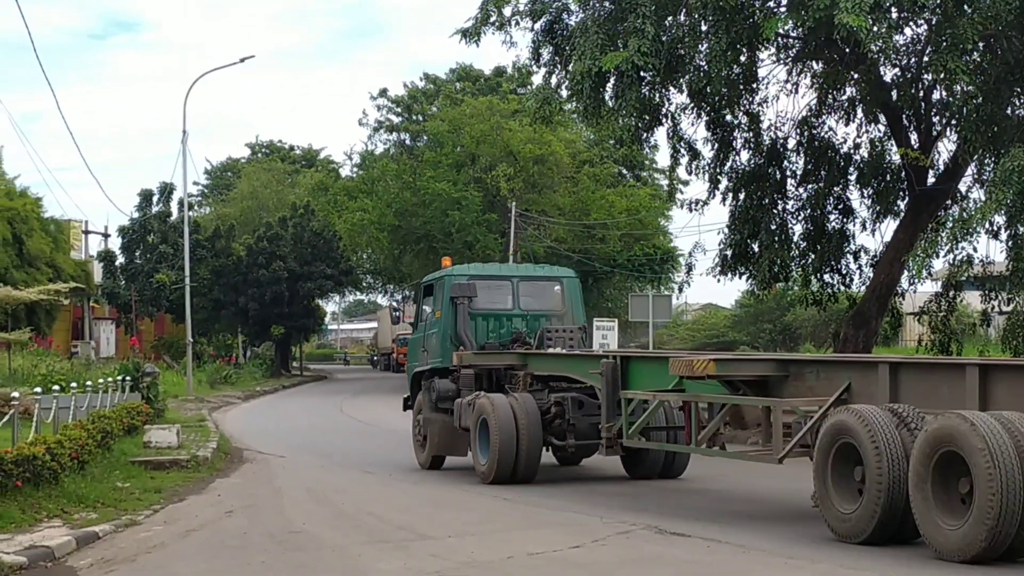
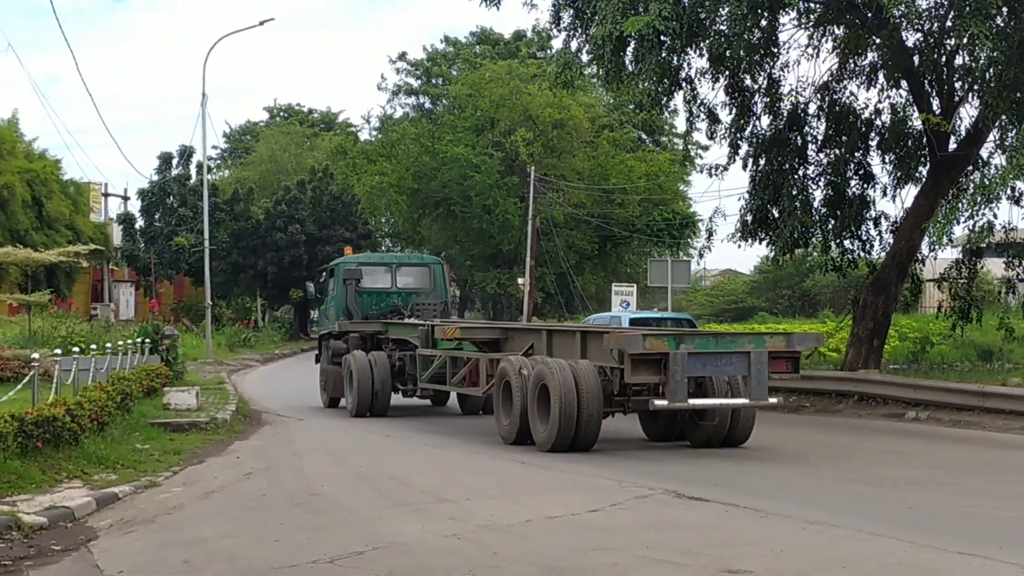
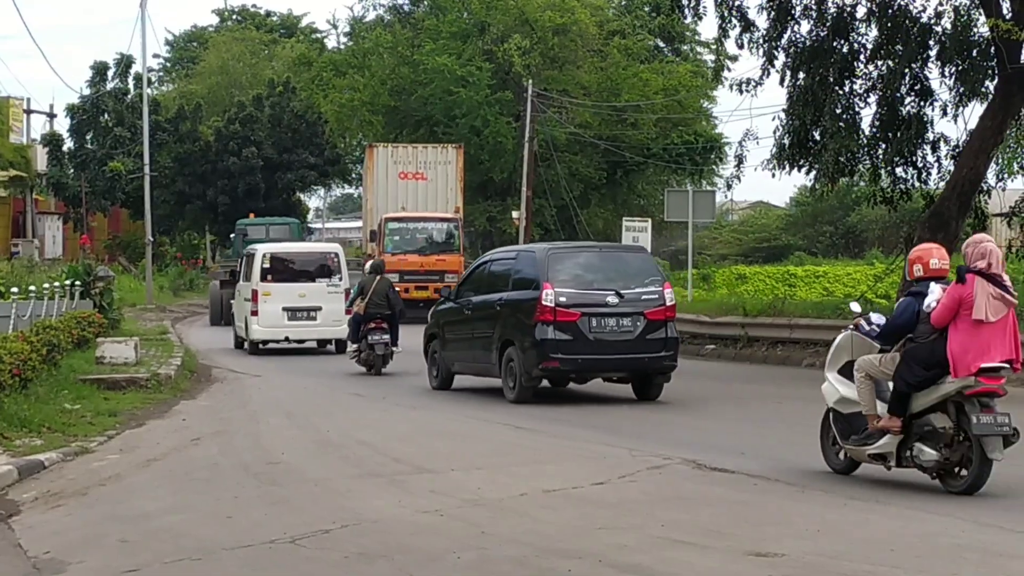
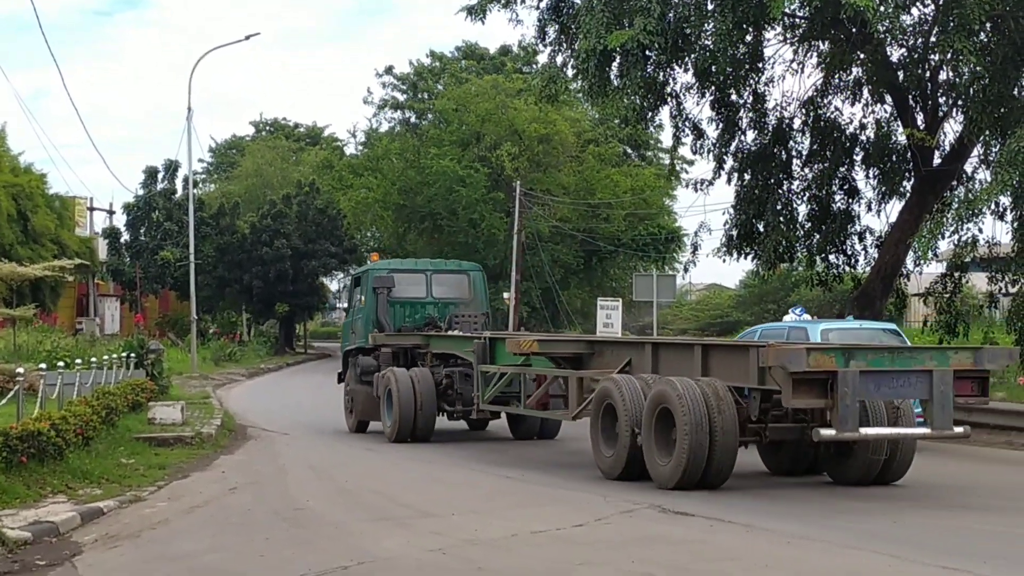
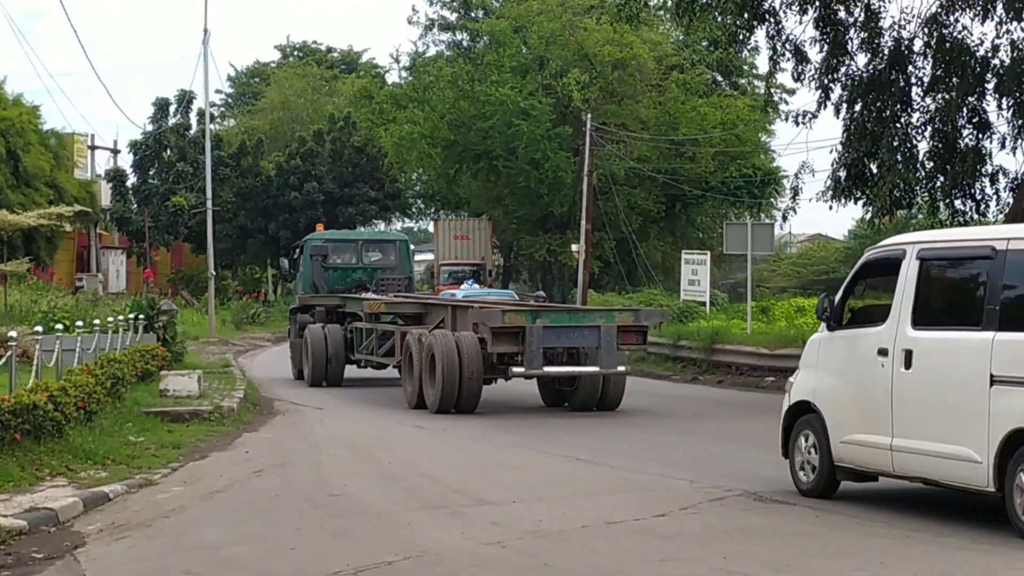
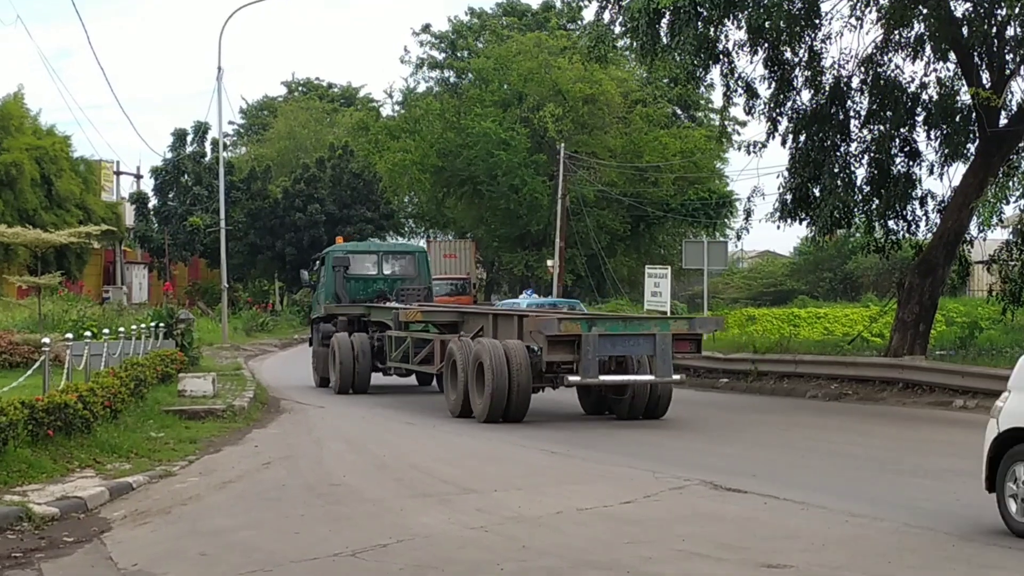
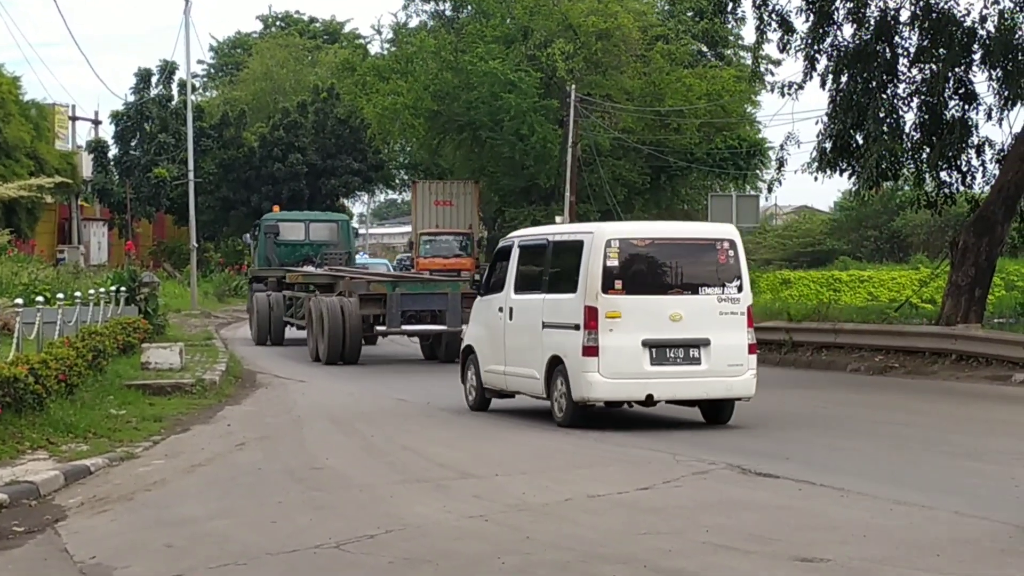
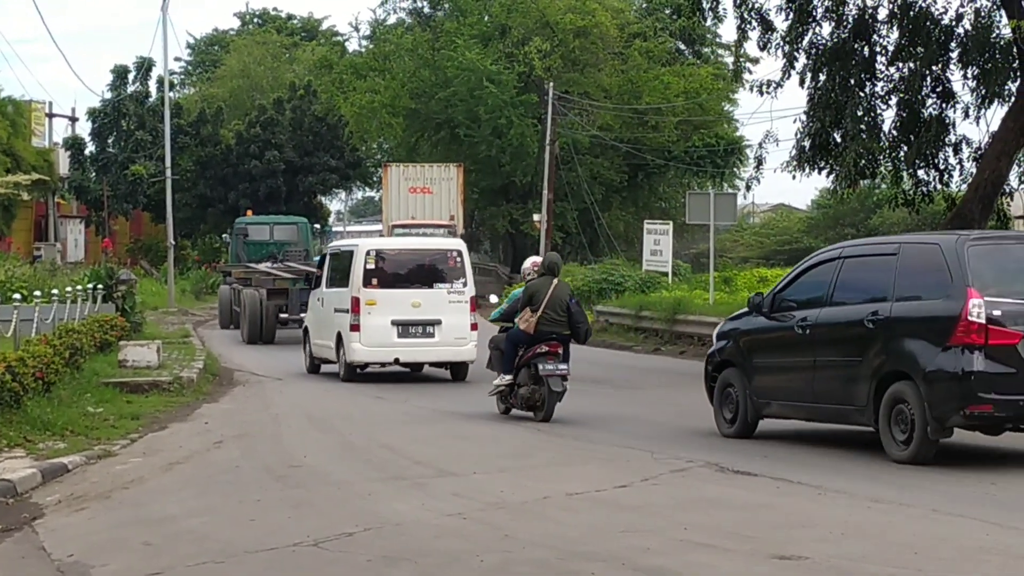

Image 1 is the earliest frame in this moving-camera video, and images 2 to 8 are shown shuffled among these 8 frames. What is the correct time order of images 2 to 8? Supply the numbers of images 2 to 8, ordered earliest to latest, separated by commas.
4, 2, 6, 5, 7, 8, 3
